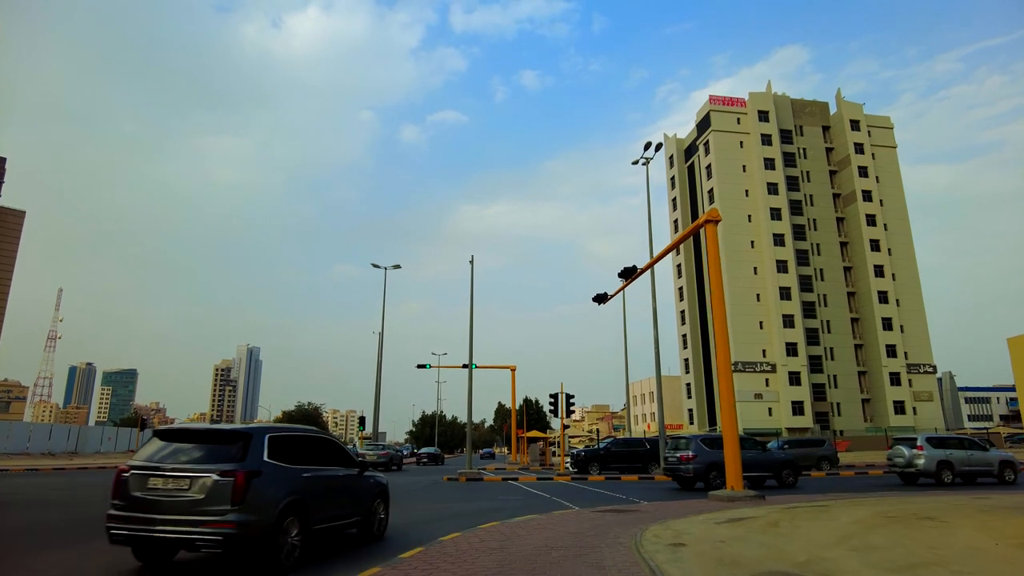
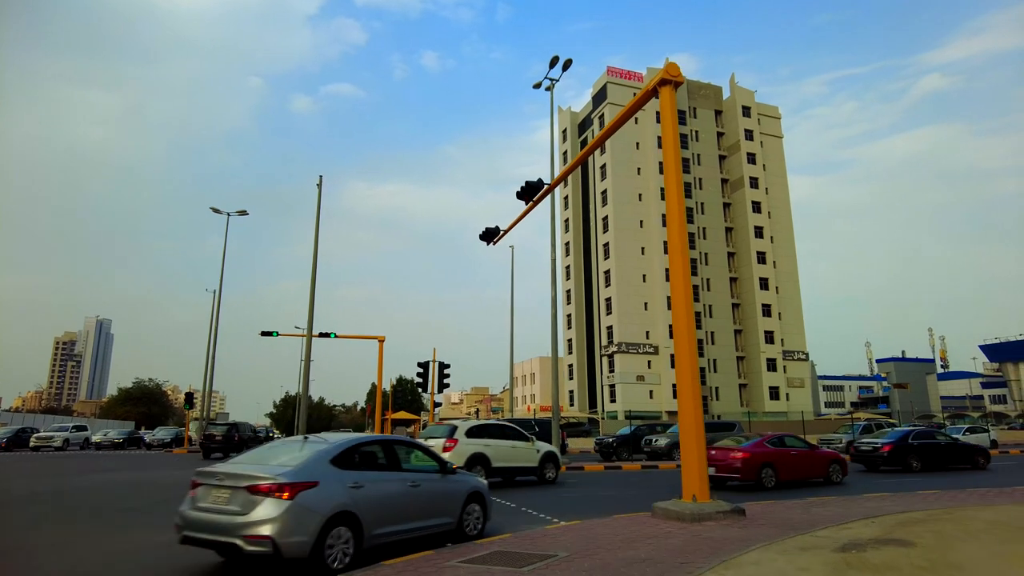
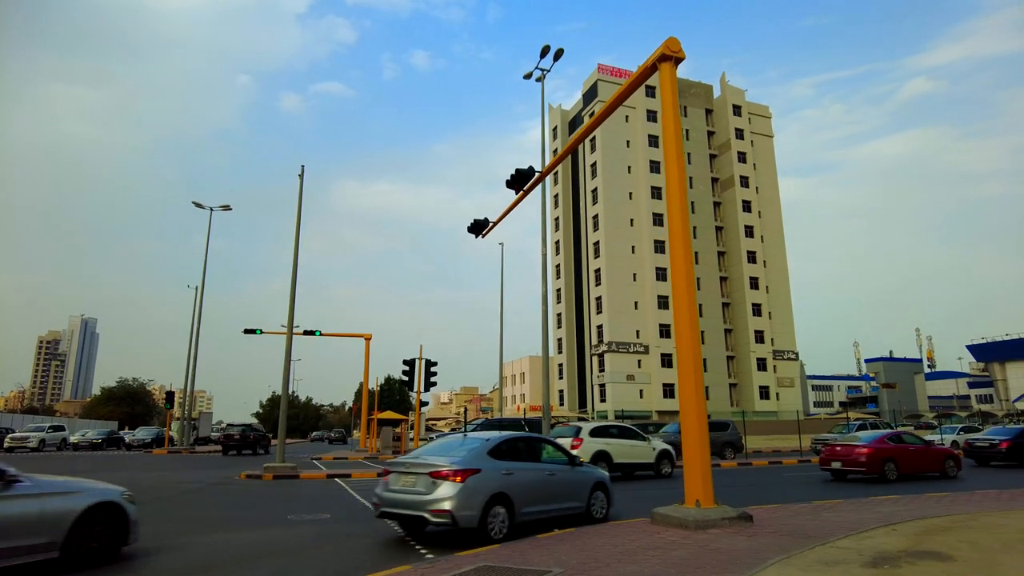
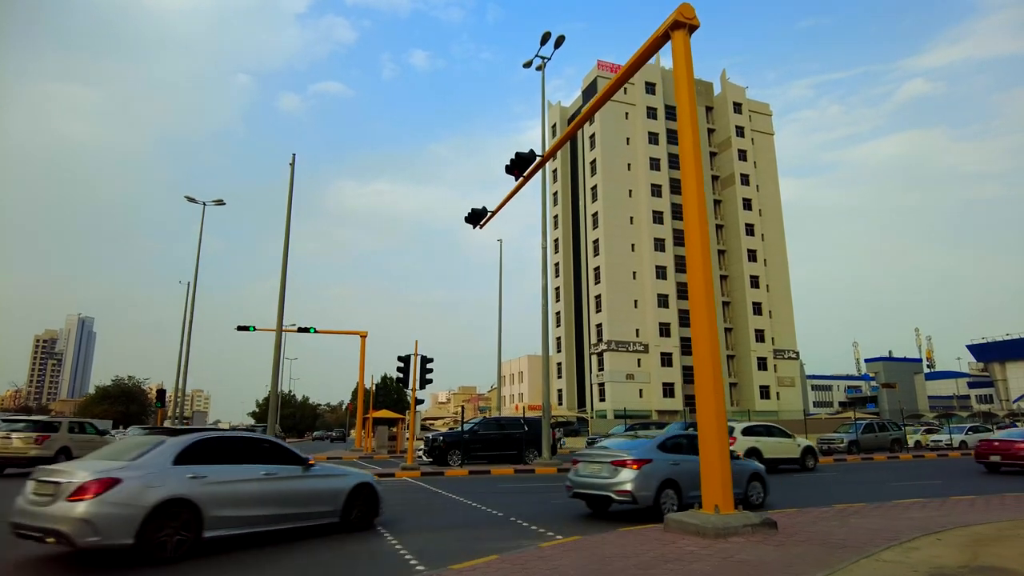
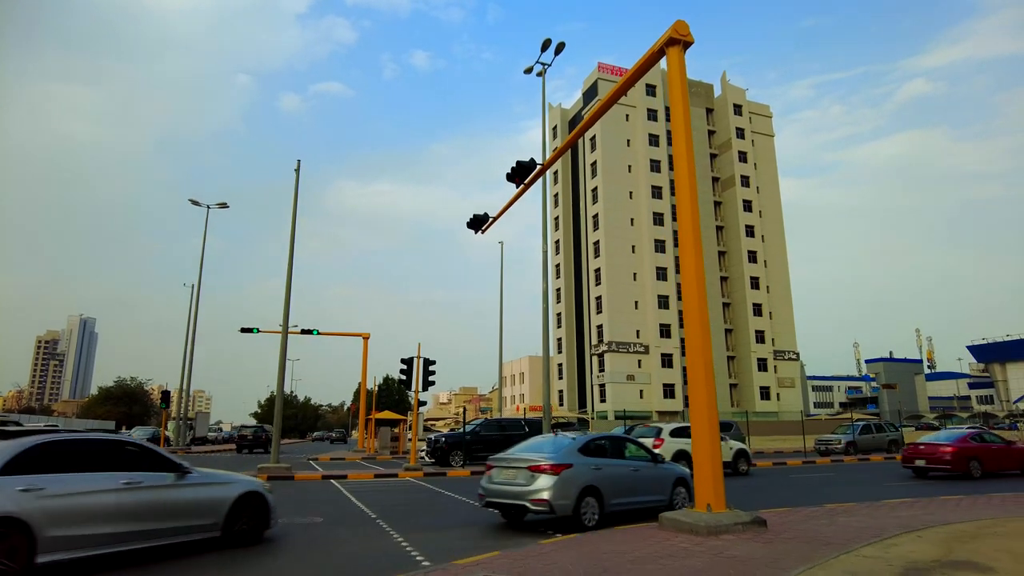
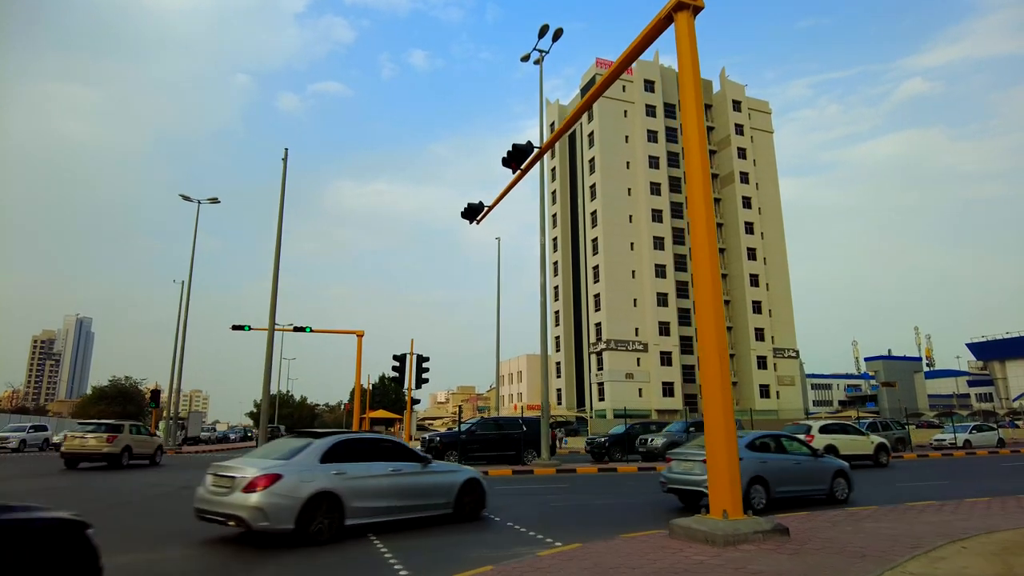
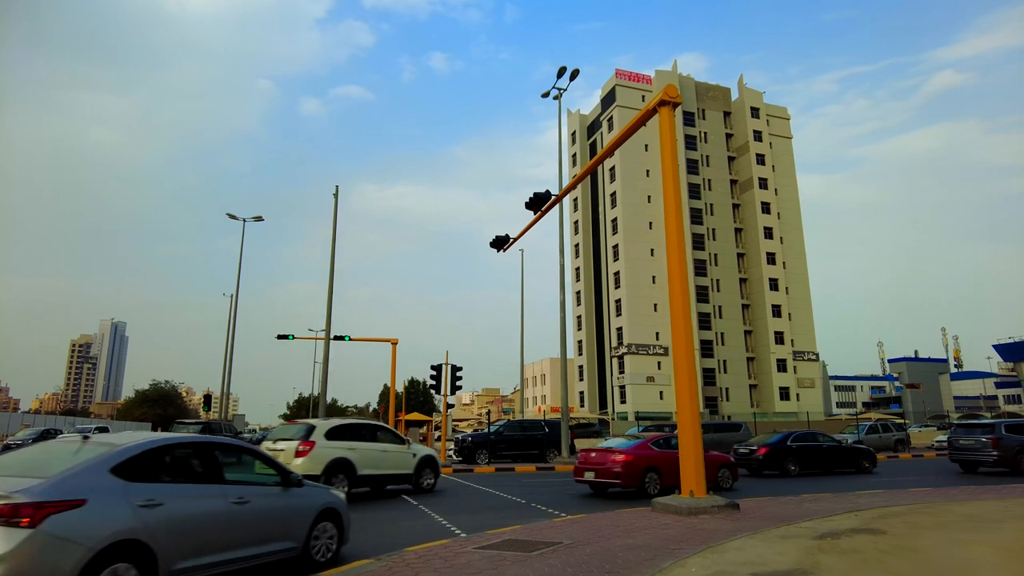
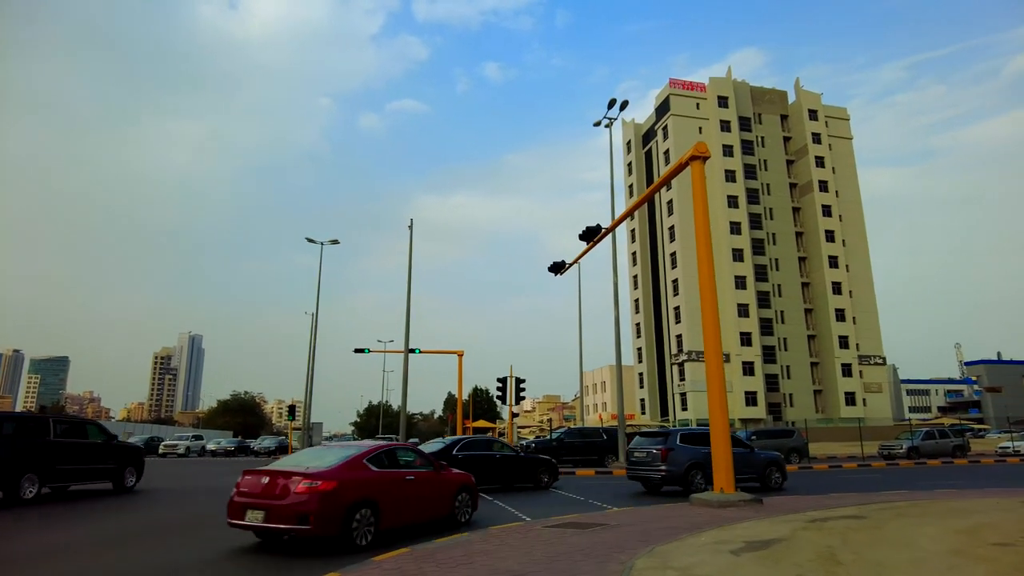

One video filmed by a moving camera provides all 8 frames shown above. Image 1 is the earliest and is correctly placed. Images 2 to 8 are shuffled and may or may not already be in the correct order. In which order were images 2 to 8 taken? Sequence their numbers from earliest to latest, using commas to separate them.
8, 7, 2, 3, 5, 4, 6
